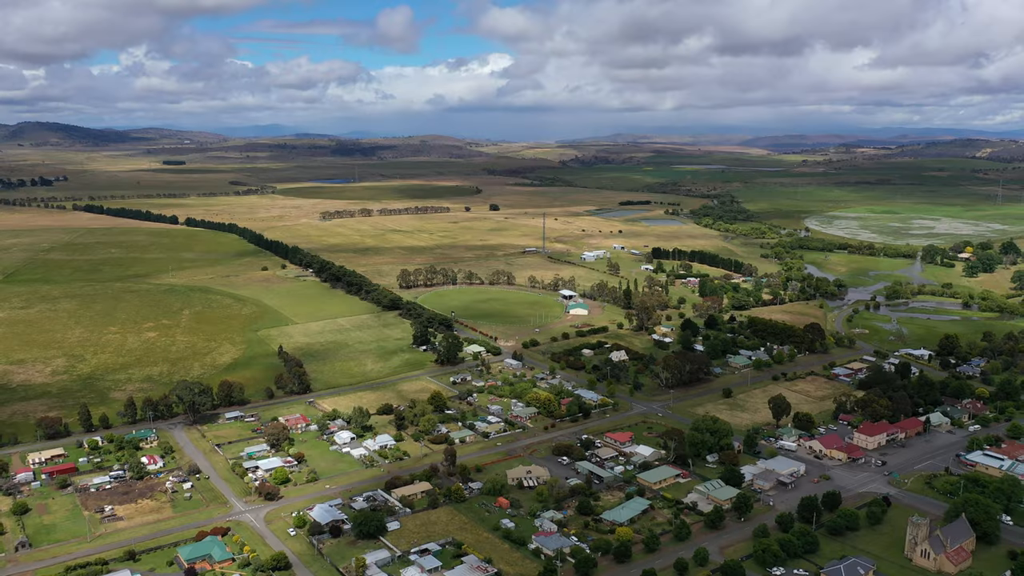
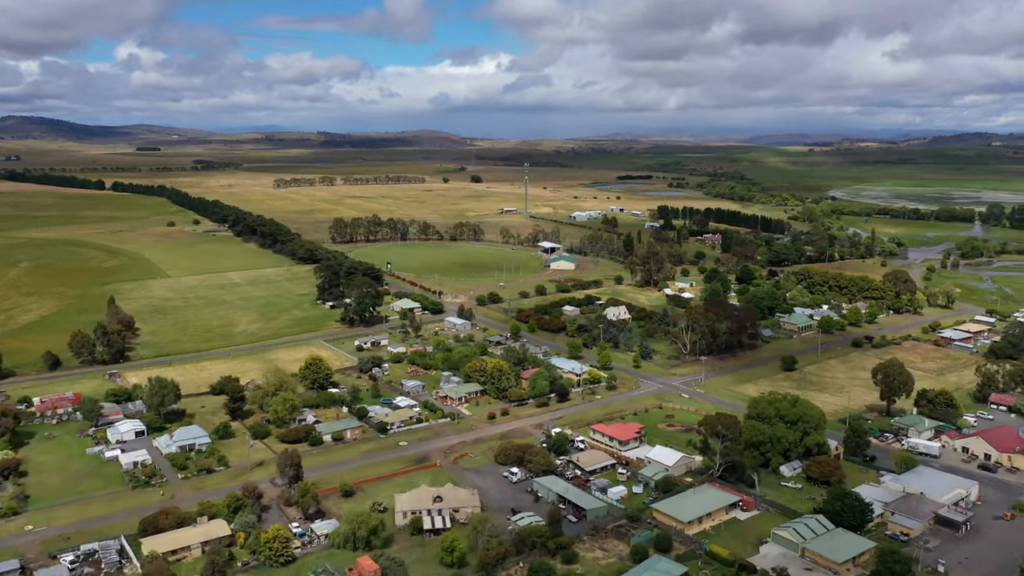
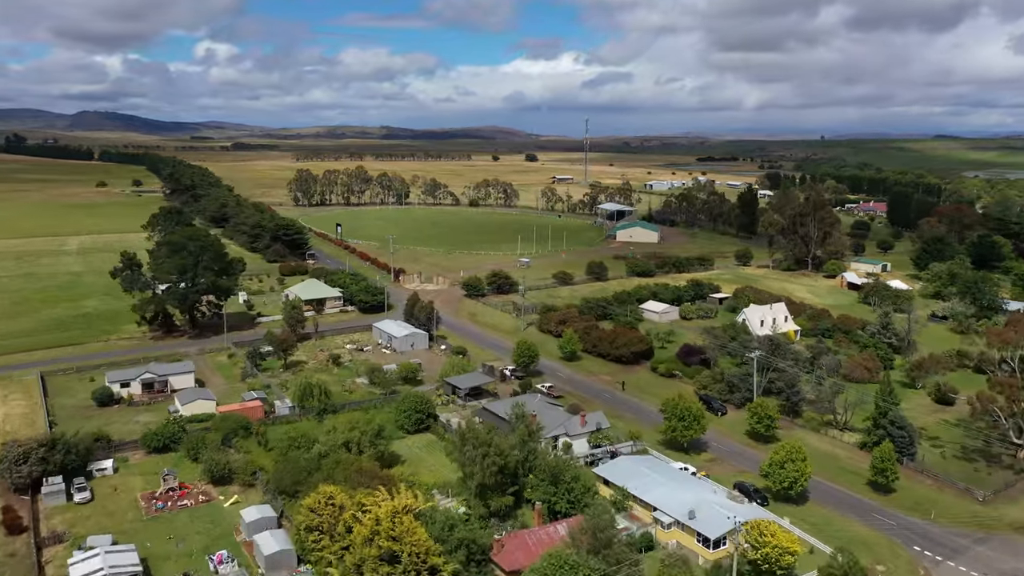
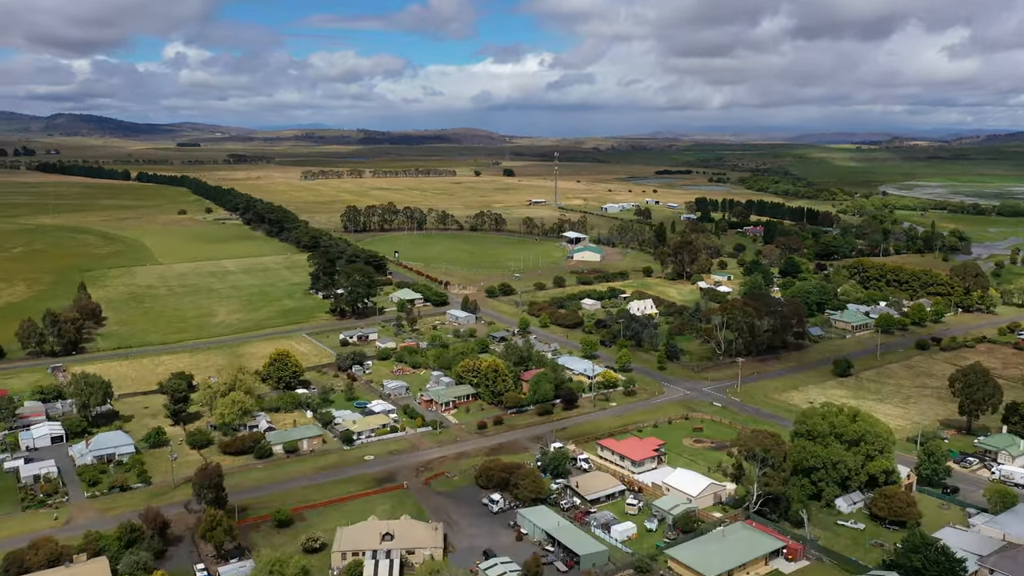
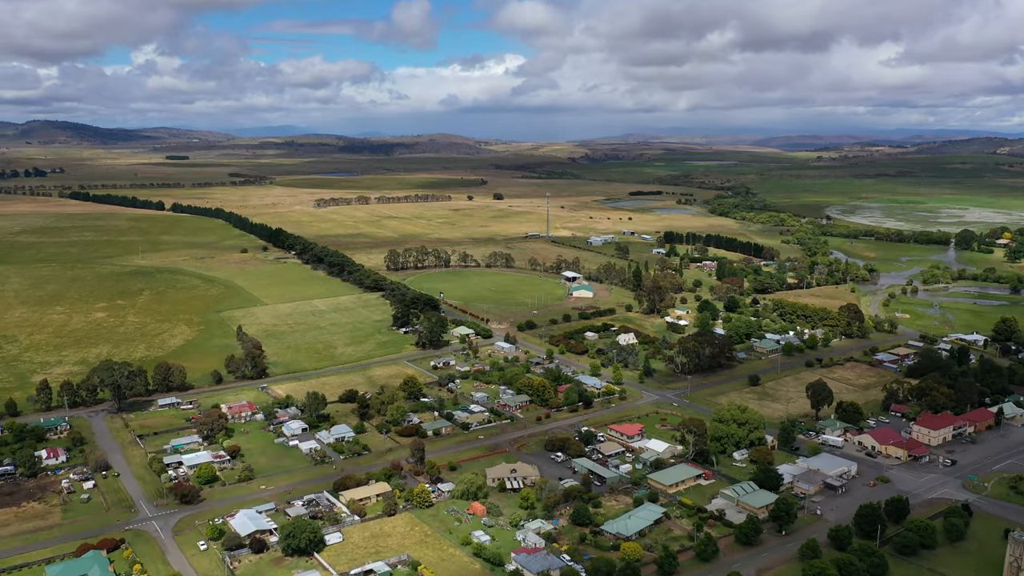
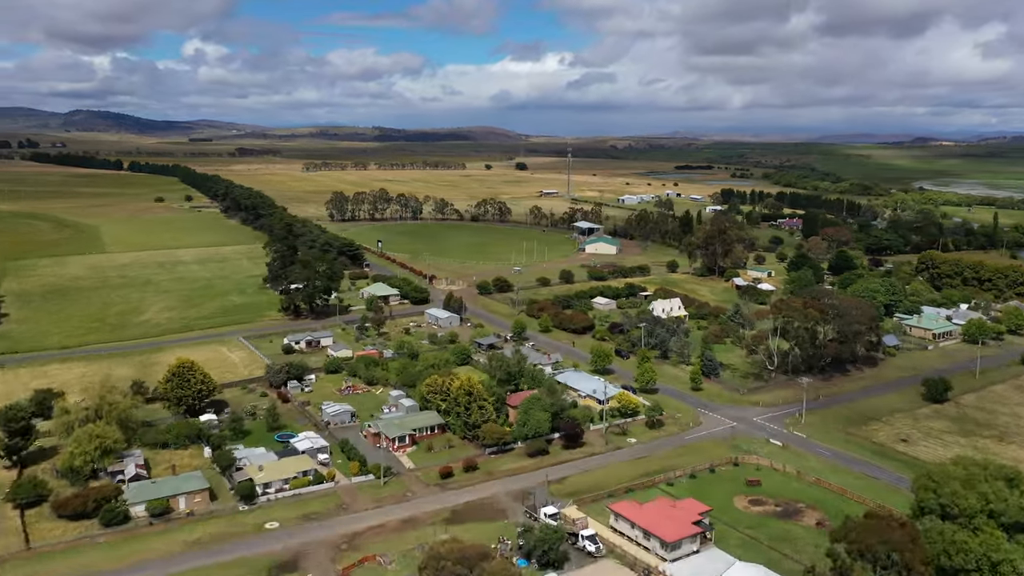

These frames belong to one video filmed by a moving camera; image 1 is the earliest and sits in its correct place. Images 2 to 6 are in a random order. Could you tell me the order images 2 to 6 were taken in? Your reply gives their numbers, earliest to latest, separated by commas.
5, 2, 4, 6, 3
